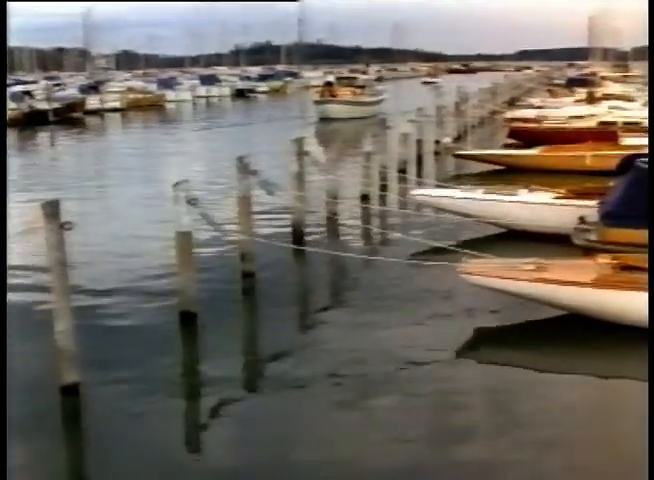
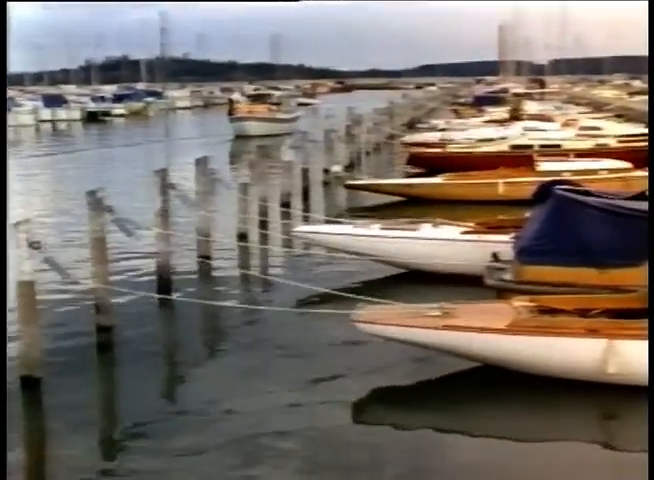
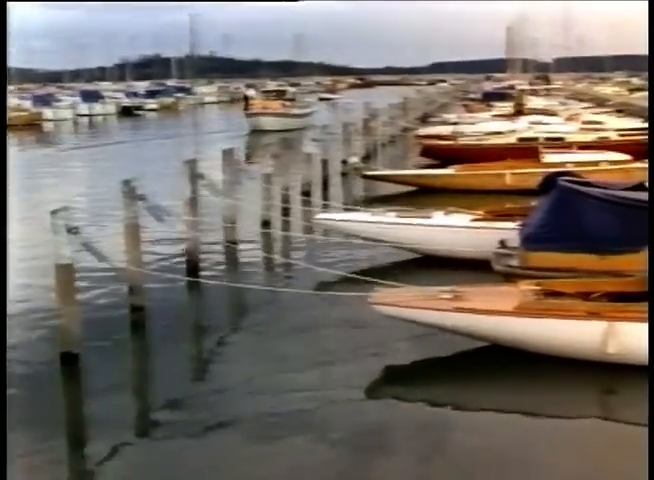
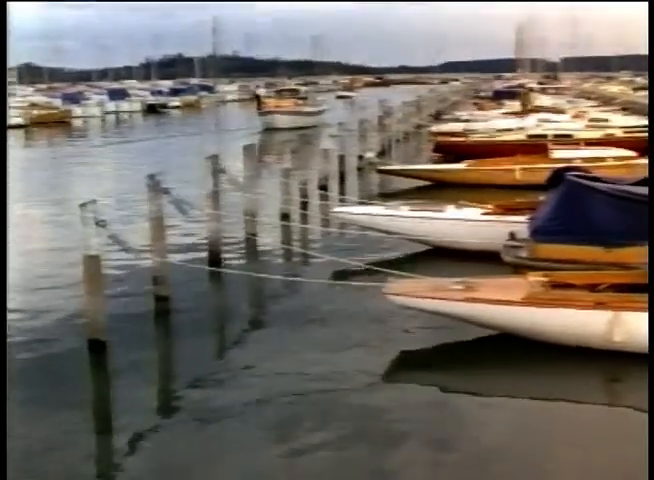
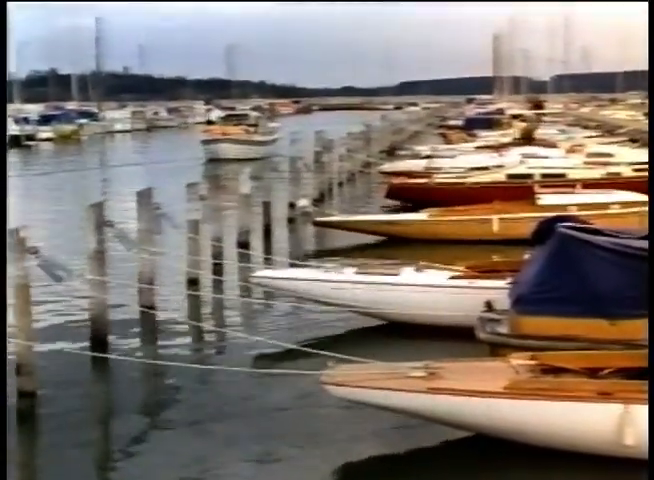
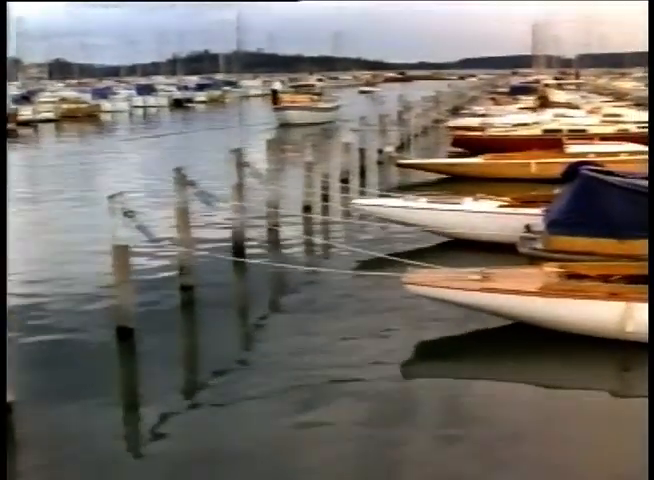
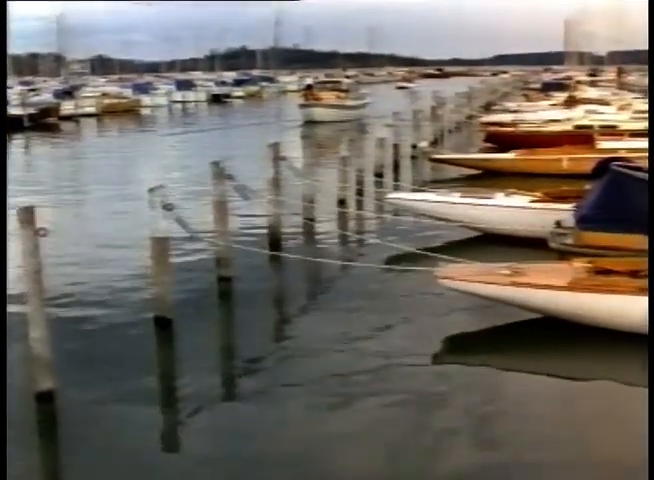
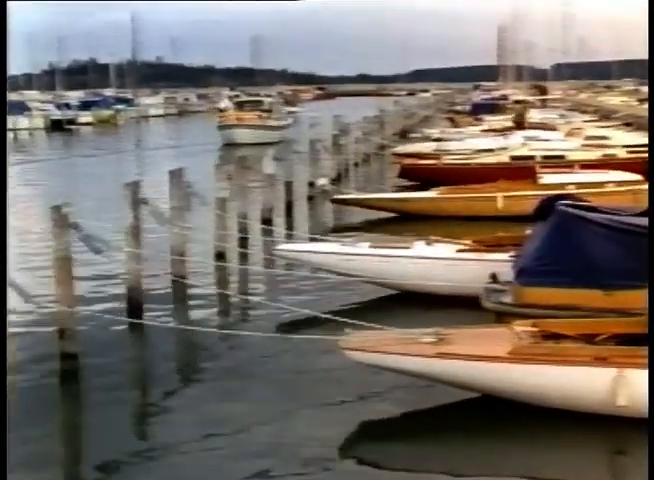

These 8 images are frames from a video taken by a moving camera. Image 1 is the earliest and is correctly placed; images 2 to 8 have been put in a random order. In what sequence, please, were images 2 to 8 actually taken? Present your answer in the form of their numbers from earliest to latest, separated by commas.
7, 6, 4, 3, 2, 8, 5
